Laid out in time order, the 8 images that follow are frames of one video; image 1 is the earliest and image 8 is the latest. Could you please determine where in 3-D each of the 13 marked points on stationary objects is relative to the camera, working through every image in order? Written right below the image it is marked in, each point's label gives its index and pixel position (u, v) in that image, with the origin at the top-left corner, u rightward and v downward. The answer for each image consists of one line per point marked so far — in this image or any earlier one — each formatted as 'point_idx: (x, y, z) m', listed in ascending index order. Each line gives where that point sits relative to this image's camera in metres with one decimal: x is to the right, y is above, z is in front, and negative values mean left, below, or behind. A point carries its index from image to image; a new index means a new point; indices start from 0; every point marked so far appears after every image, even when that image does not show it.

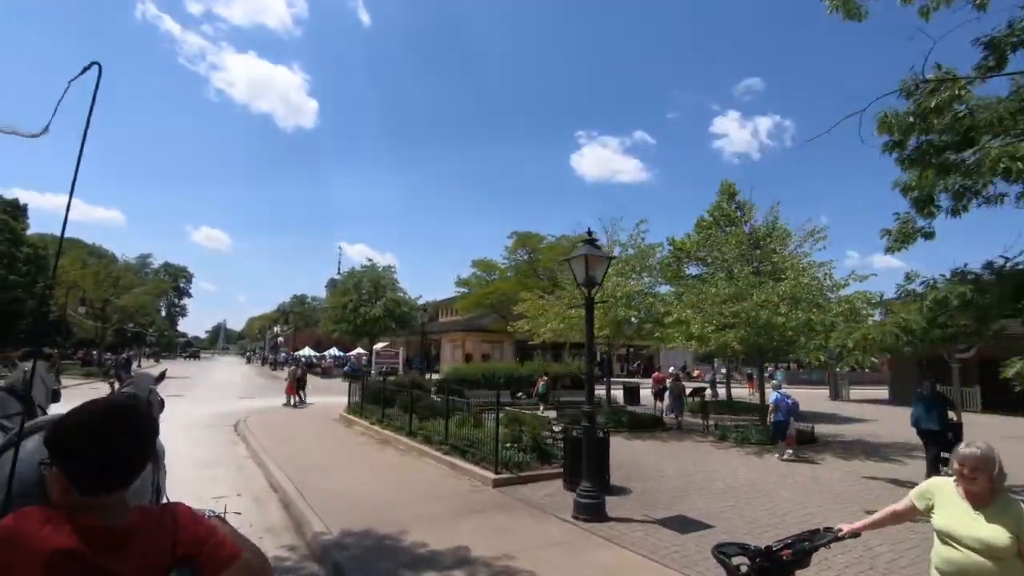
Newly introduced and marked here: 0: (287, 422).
0: (-7.6, -4.5, +18.7) m
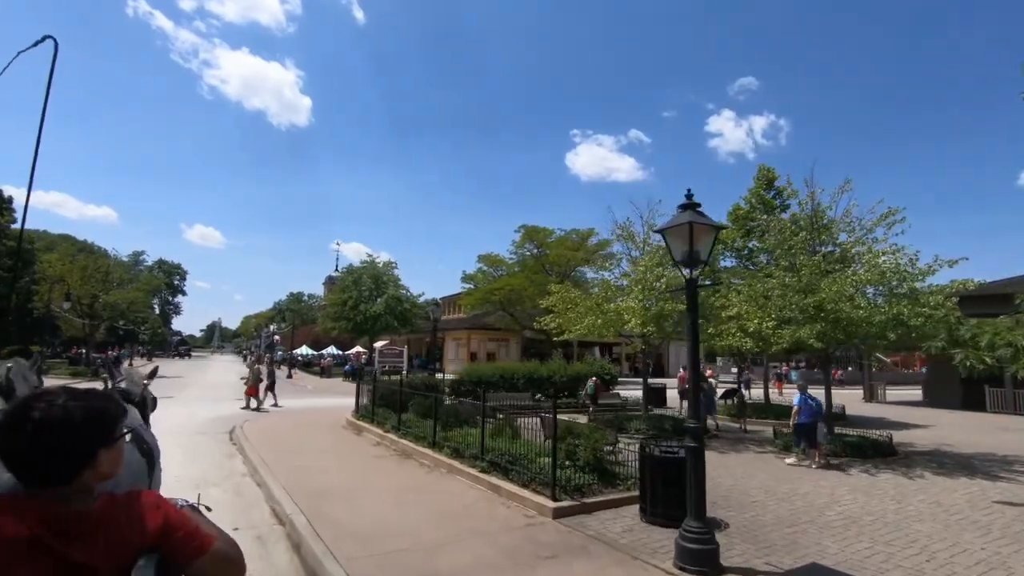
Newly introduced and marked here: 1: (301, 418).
0: (-6.7, -4.2, +16.8) m
1: (-7.4, -4.5, +19.4) m
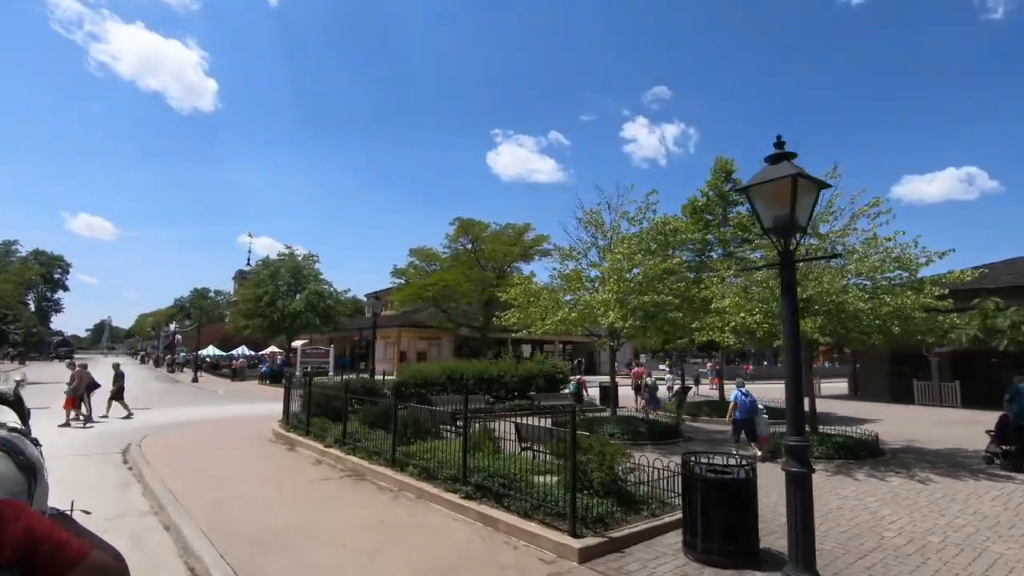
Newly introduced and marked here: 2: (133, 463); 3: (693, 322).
0: (-7.8, -3.9, +13.9) m
1: (-8.9, -4.2, +16.5) m
2: (-8.1, -3.7, +11.8) m
3: (+5.0, -1.0, +15.0) m
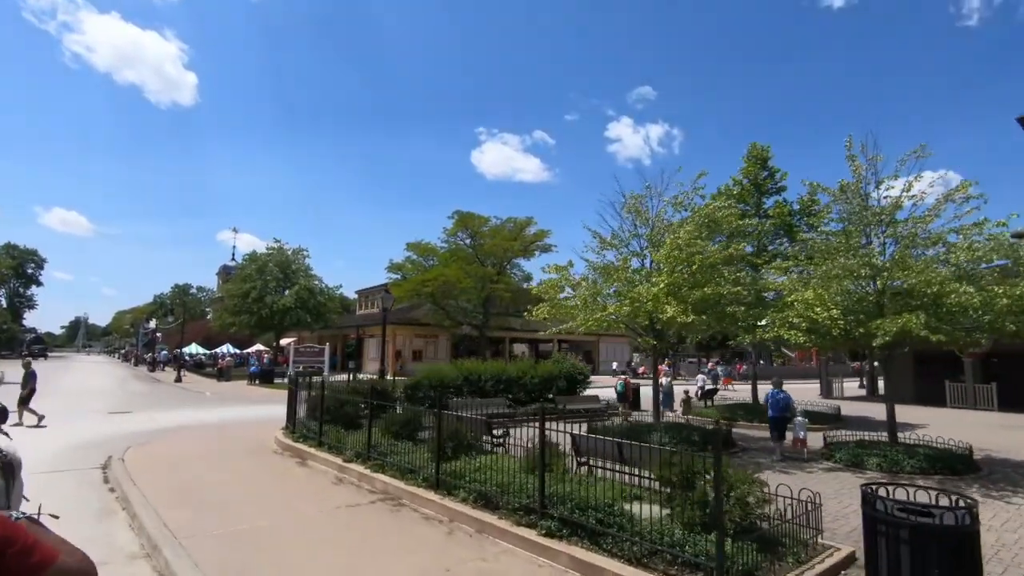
0: (-6.9, -3.7, +12.1) m
1: (-8.0, -3.9, +14.6) m
2: (-7.1, -3.5, +9.9) m
3: (+5.9, -0.8, +13.5) m
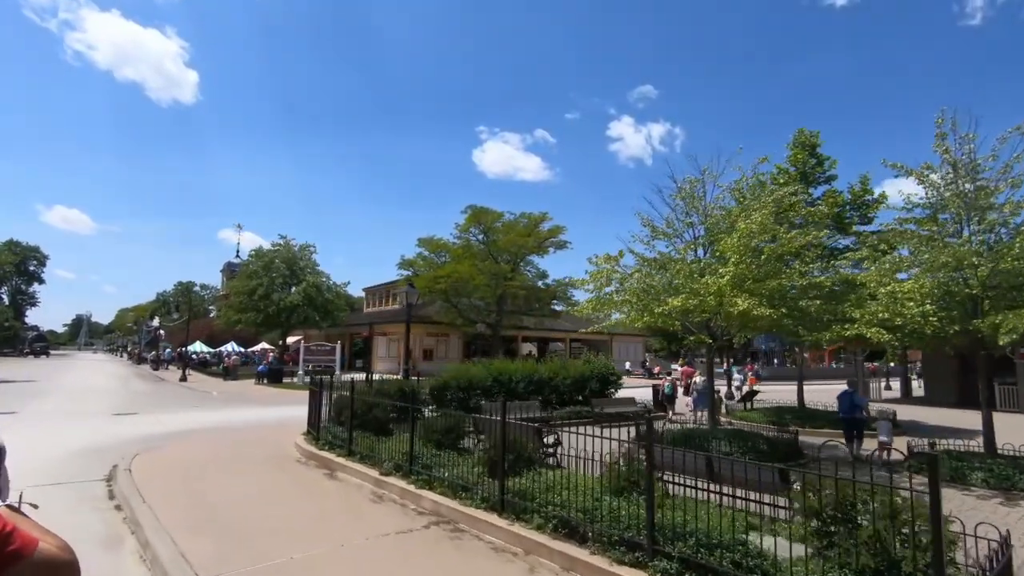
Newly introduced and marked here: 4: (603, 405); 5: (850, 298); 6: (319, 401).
0: (-5.9, -3.5, +10.9) m
1: (-7.0, -3.7, +13.4) m
2: (-6.1, -3.3, +8.7) m
3: (+6.9, -0.6, +12.2) m
4: (+3.0, -3.8, +18.0) m
5: (+7.5, -0.2, +12.2) m
6: (-4.4, -2.6, +12.6) m
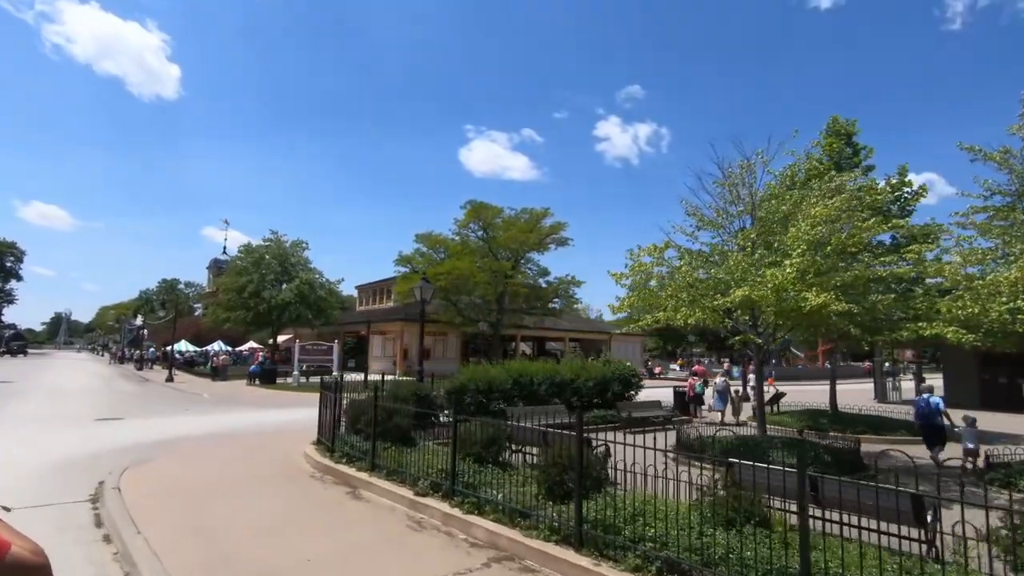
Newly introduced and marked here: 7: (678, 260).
0: (-5.2, -3.3, +9.6) m
1: (-6.4, -3.6, +12.1) m
2: (-5.3, -3.2, +7.4) m
3: (+7.6, -0.5, +11.2) m
4: (+3.6, -3.7, +16.9) m
5: (+8.2, -0.1, +11.2) m
6: (-3.7, -2.4, +11.3) m
7: (+3.6, +0.6, +12.0) m
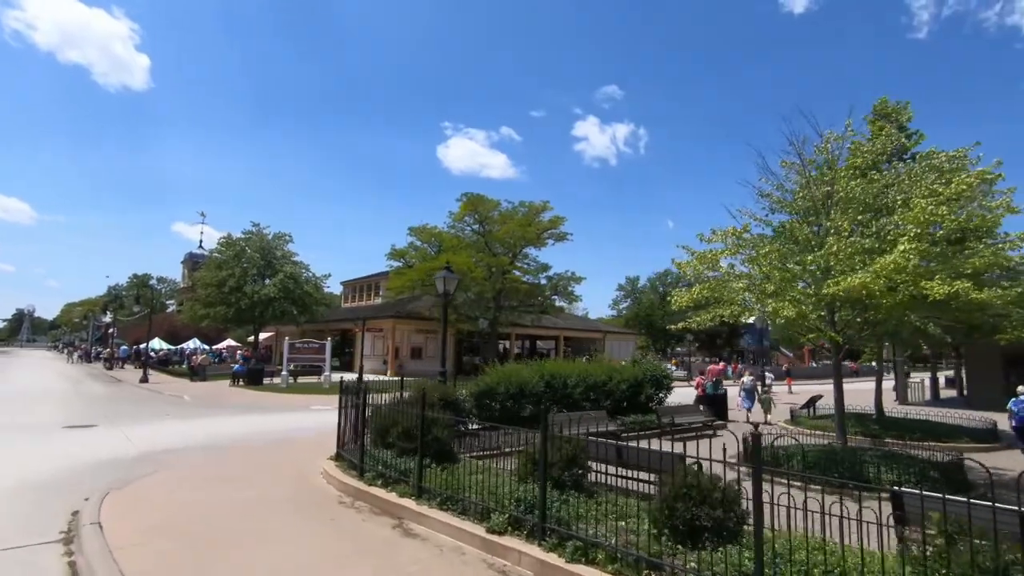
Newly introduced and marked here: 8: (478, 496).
0: (-4.2, -3.1, +7.8) m
1: (-5.4, -3.4, +10.2) m
2: (-4.2, -3.0, +5.6) m
3: (+8.6, -0.4, +9.9) m
4: (+4.3, -3.5, +15.4) m
5: (+9.2, 0.0, +10.0) m
6: (-2.7, -2.2, +9.6) m
7: (+4.6, +0.8, +10.6) m
8: (-0.5, -2.6, +7.0) m
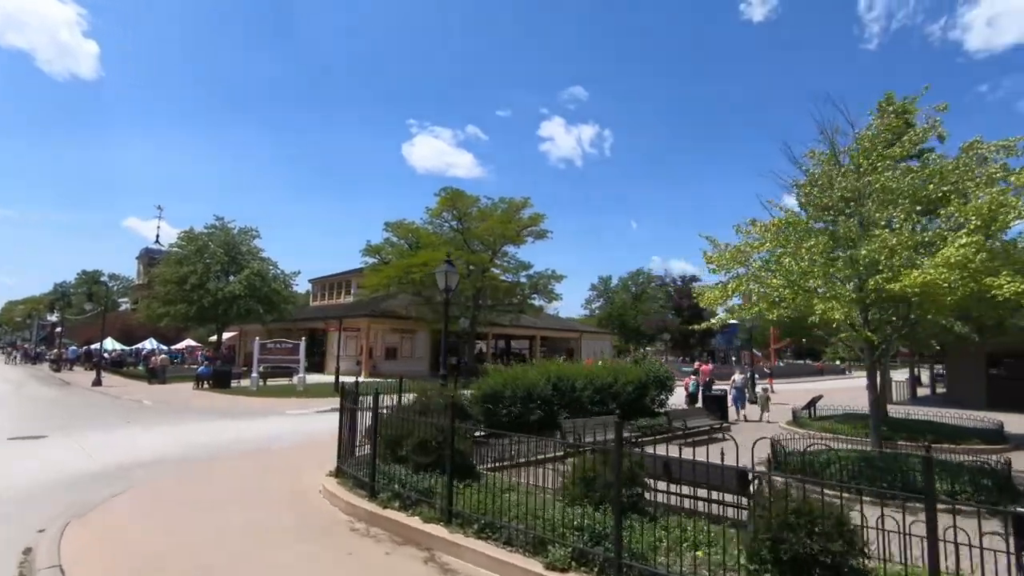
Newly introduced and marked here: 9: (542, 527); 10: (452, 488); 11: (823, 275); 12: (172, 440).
0: (-3.6, -3.0, +6.5) m
1: (-5.1, -3.2, +8.9) m
2: (-3.6, -2.9, +4.3) m
3: (+9.0, -0.3, +9.4) m
4: (+4.3, -3.4, +14.7) m
5: (+9.6, +0.1, +9.6) m
6: (-2.3, -2.1, +8.4) m
7: (+4.9, +0.8, +9.9) m
8: (0.0, -2.5, +6.0) m
9: (+0.2, -2.5, +5.9) m
10: (-0.8, -2.5, +7.0) m
11: (+5.0, +0.2, +9.2) m
12: (-8.7, -3.9, +14.2) m
